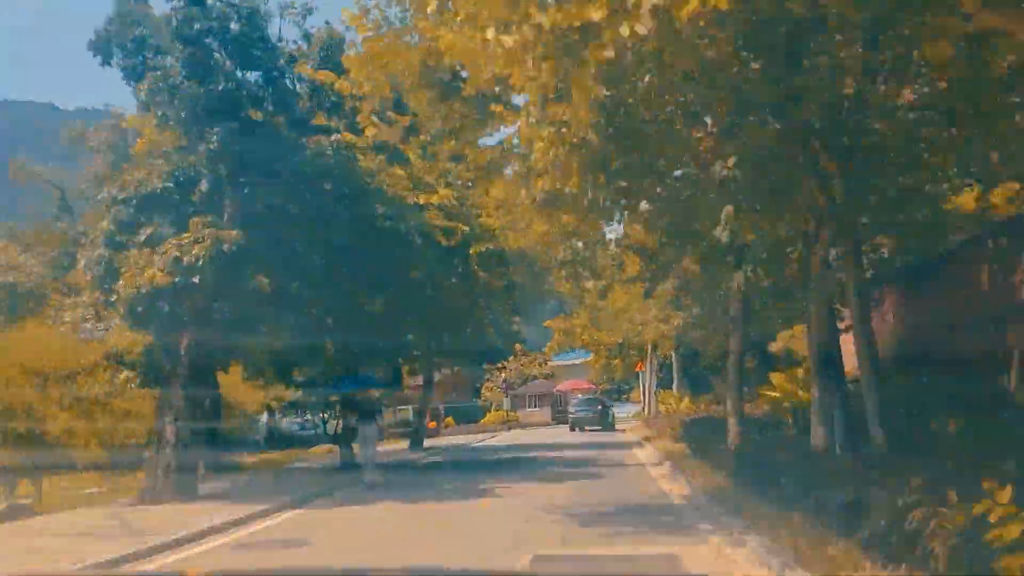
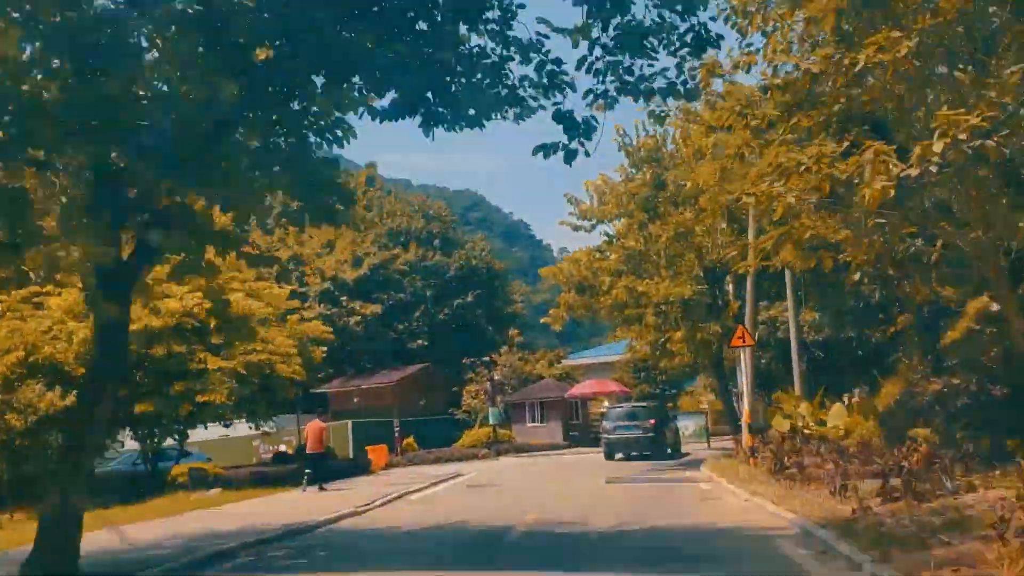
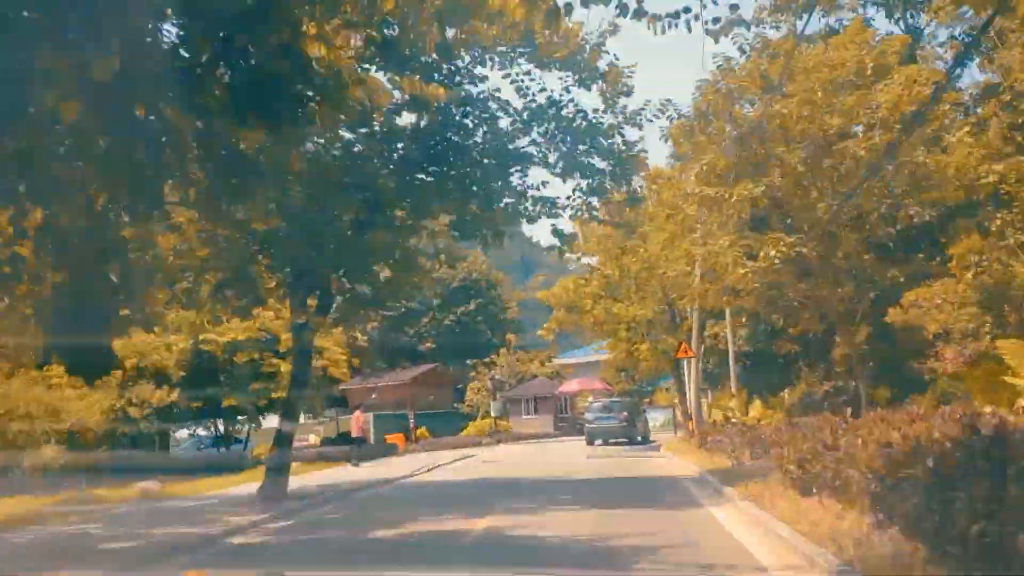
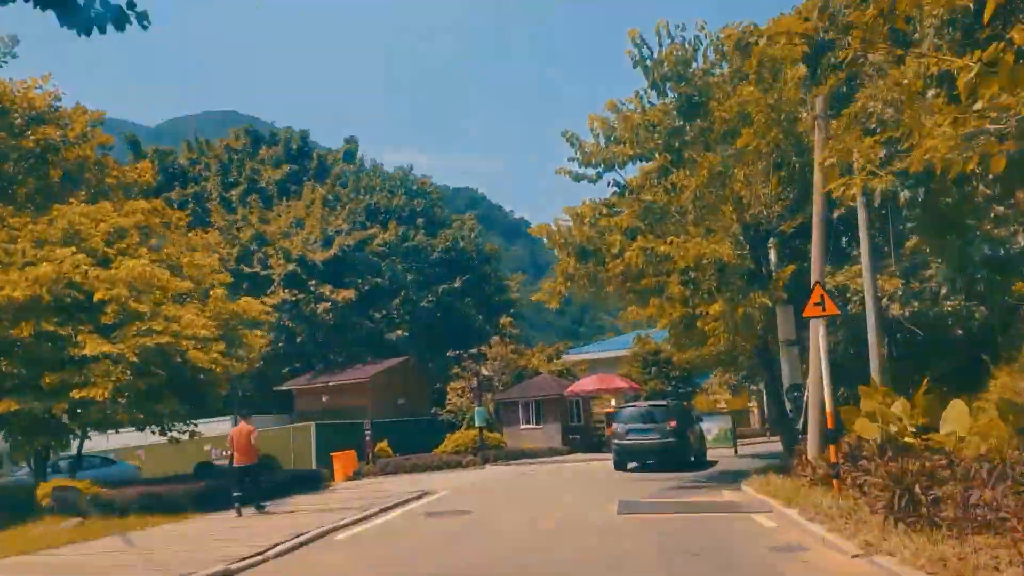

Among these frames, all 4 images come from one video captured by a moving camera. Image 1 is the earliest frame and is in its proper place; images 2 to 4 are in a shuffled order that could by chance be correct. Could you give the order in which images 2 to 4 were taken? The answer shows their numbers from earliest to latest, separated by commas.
3, 2, 4
